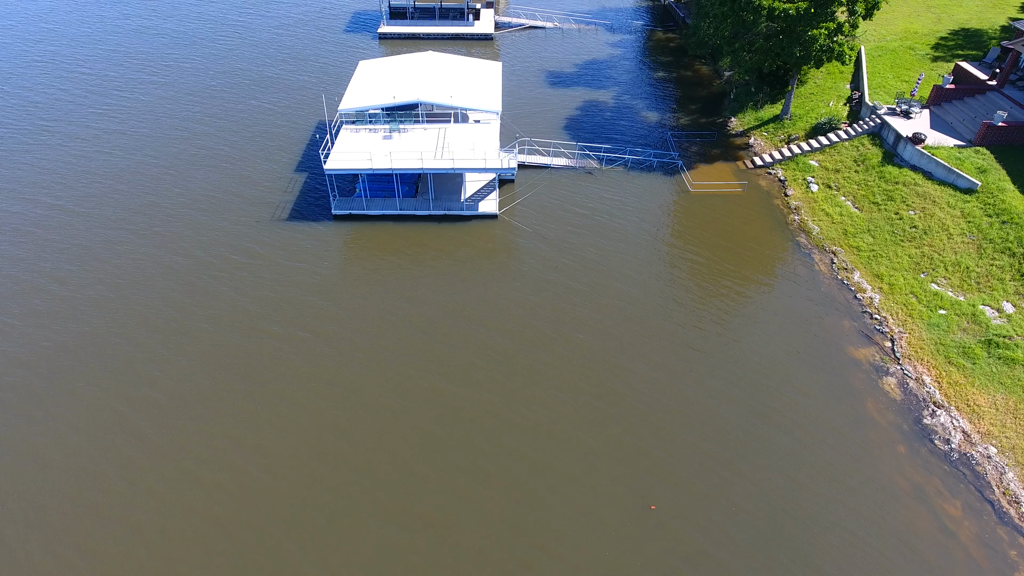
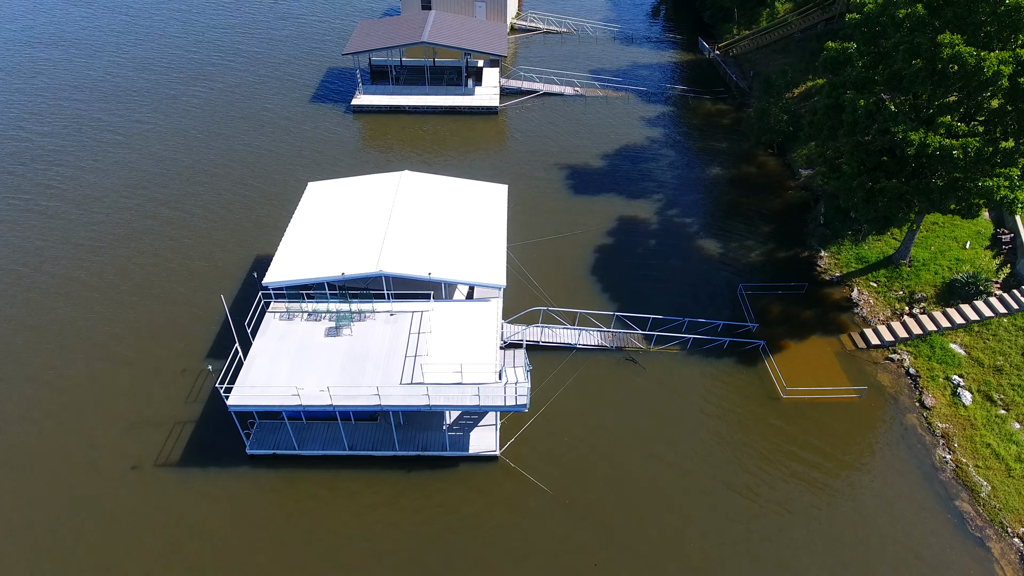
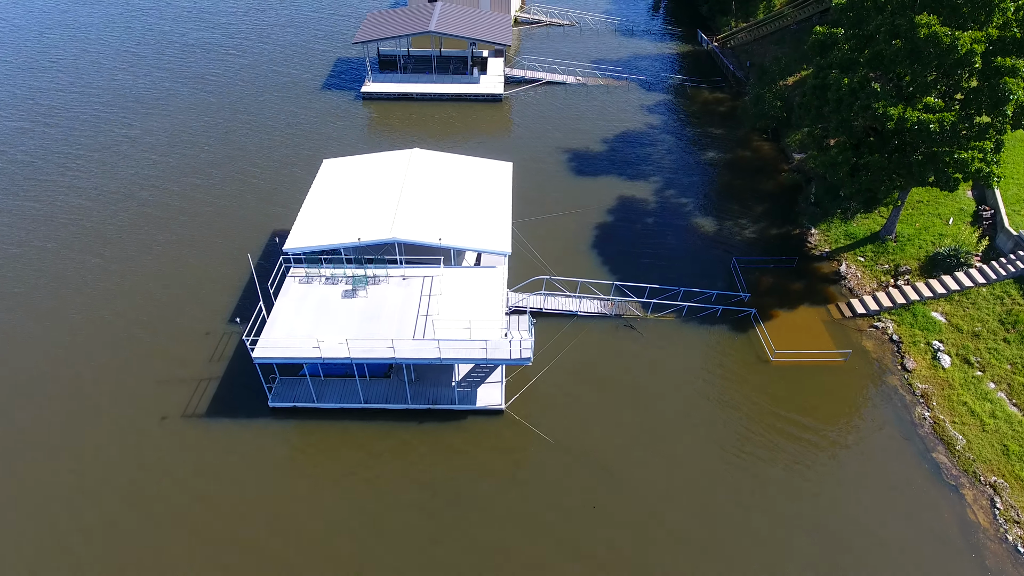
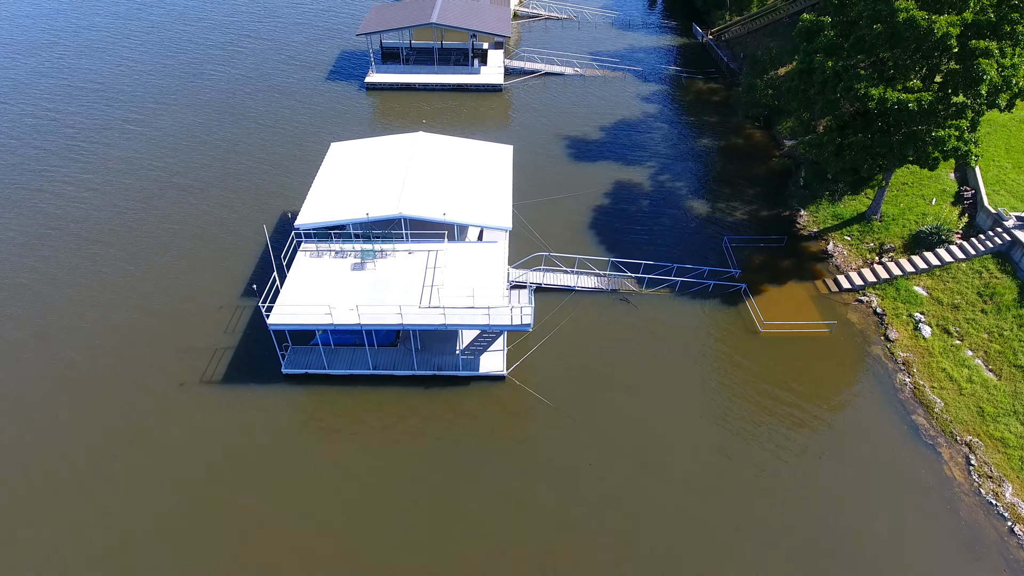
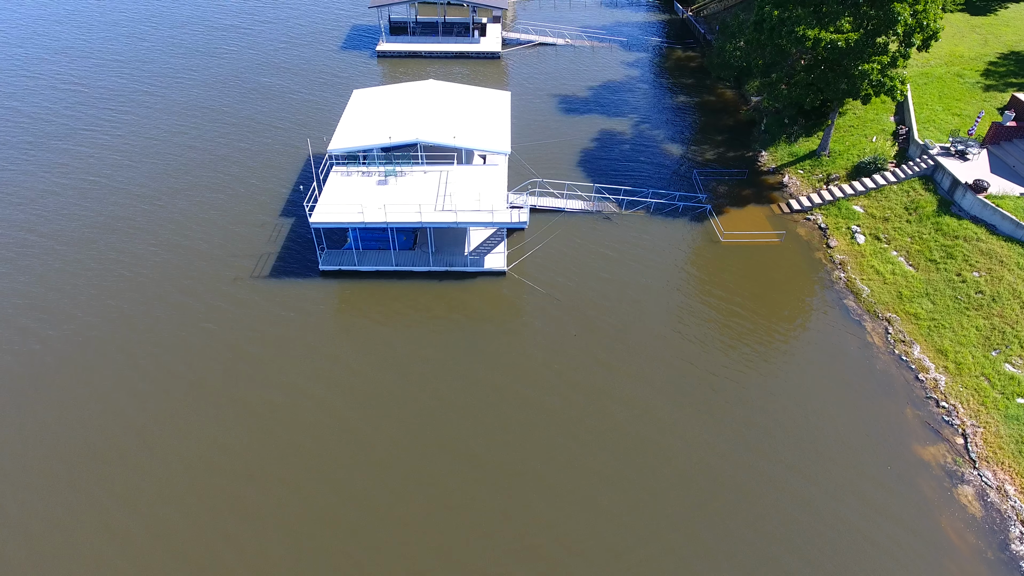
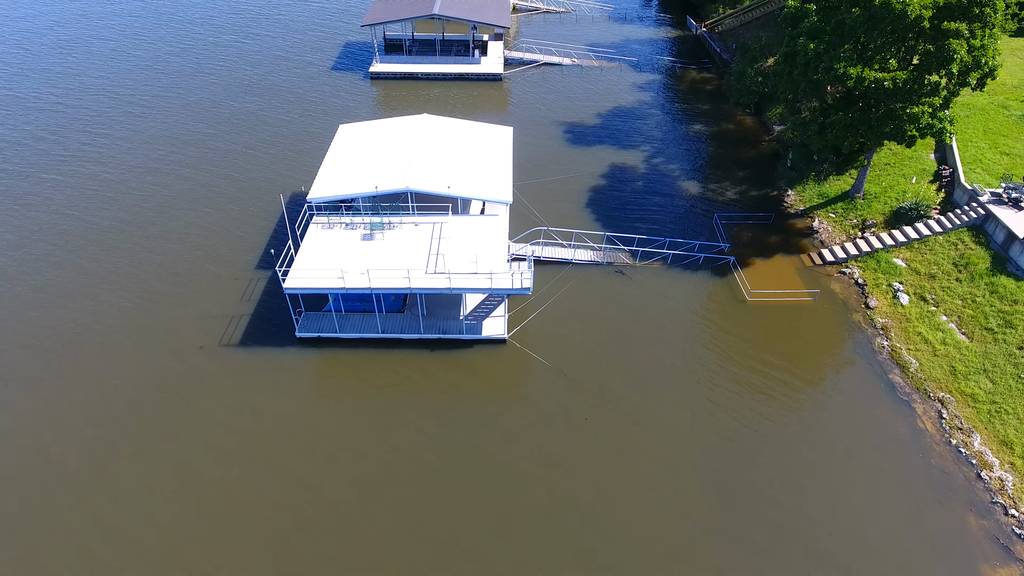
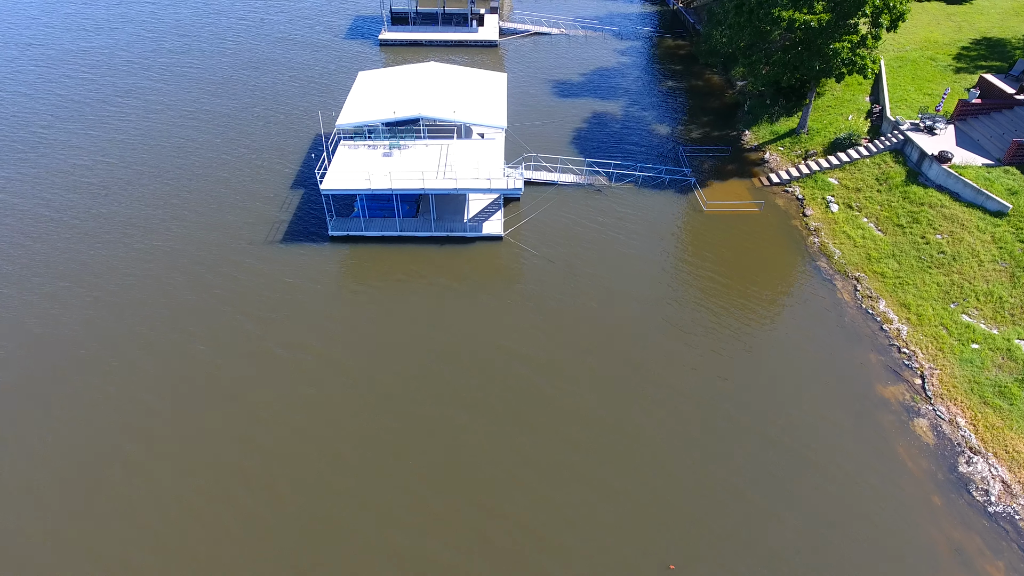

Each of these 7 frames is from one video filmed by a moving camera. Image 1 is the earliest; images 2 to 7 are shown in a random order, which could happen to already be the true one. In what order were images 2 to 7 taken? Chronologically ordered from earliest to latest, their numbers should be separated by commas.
7, 5, 6, 4, 3, 2
